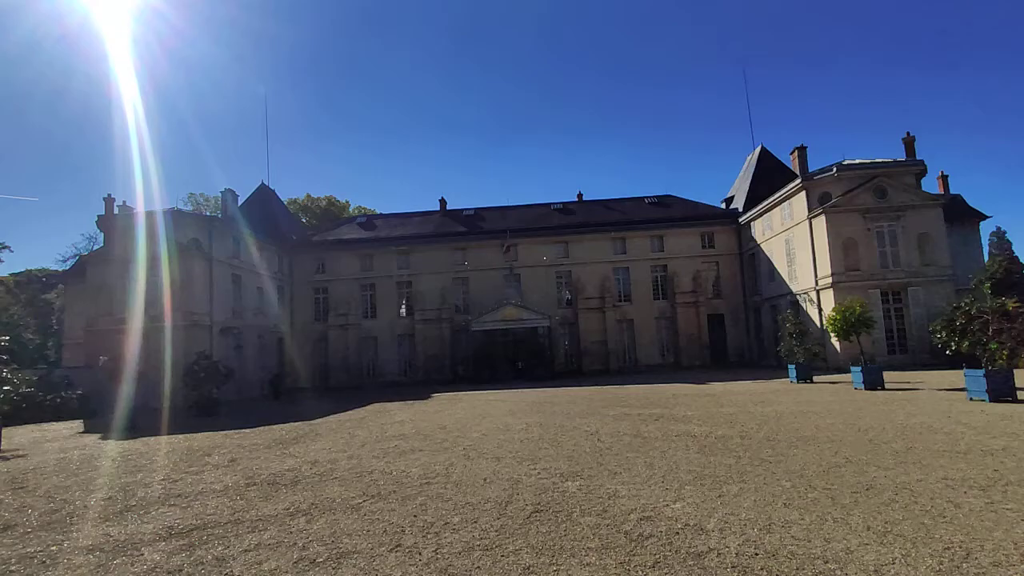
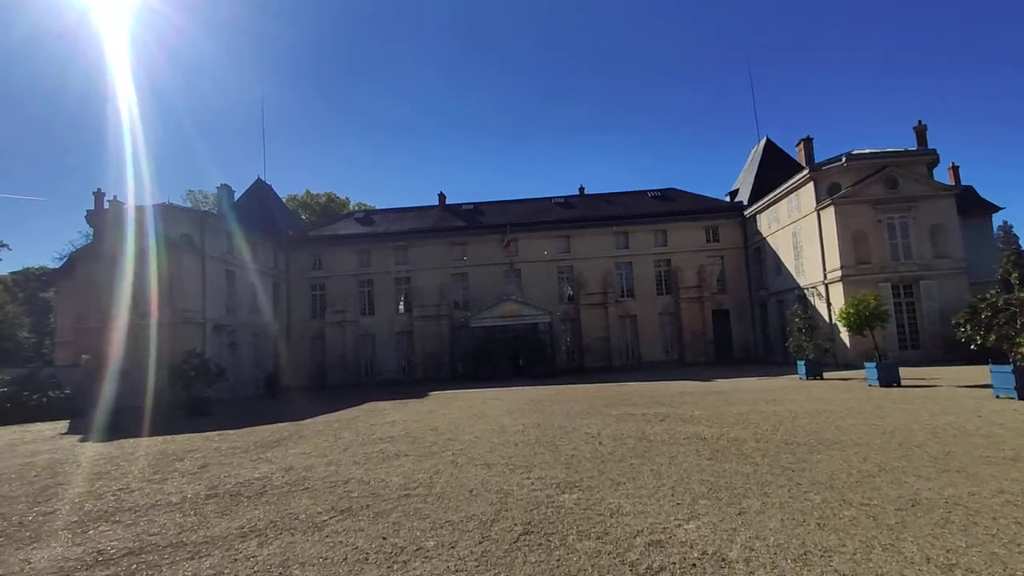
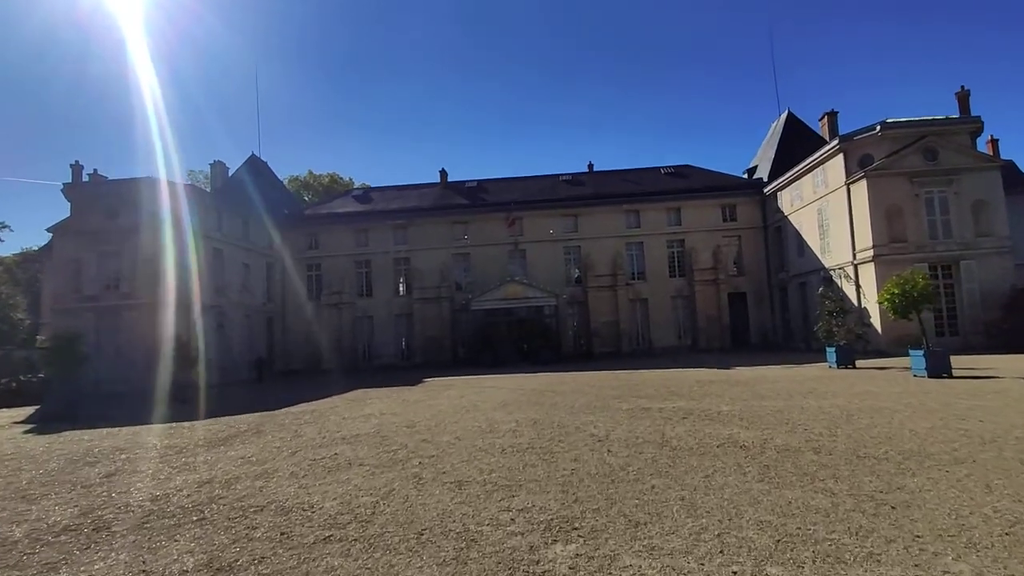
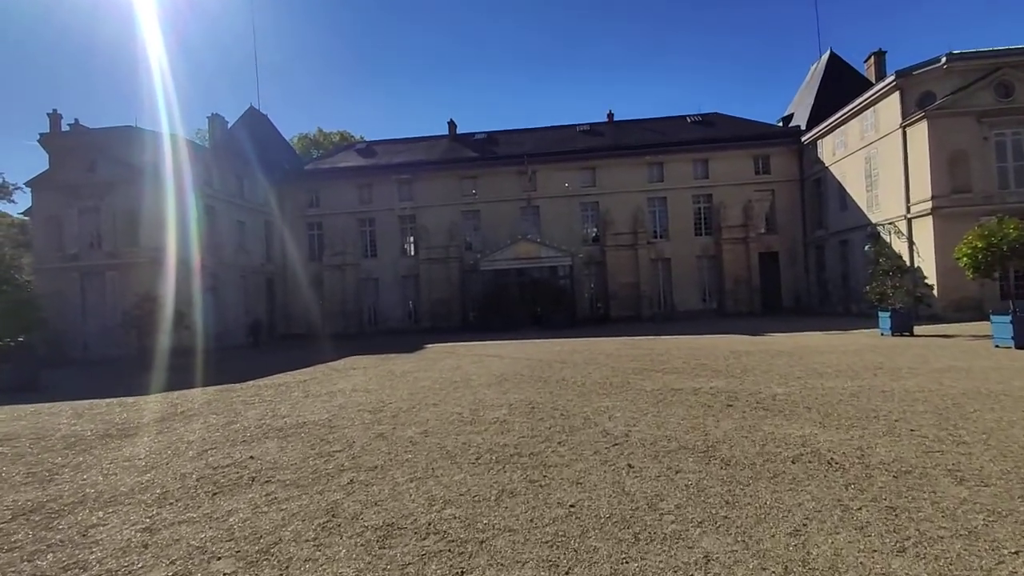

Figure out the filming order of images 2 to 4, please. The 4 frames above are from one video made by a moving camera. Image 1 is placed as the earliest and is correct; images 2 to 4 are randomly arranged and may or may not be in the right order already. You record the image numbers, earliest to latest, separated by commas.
2, 3, 4
